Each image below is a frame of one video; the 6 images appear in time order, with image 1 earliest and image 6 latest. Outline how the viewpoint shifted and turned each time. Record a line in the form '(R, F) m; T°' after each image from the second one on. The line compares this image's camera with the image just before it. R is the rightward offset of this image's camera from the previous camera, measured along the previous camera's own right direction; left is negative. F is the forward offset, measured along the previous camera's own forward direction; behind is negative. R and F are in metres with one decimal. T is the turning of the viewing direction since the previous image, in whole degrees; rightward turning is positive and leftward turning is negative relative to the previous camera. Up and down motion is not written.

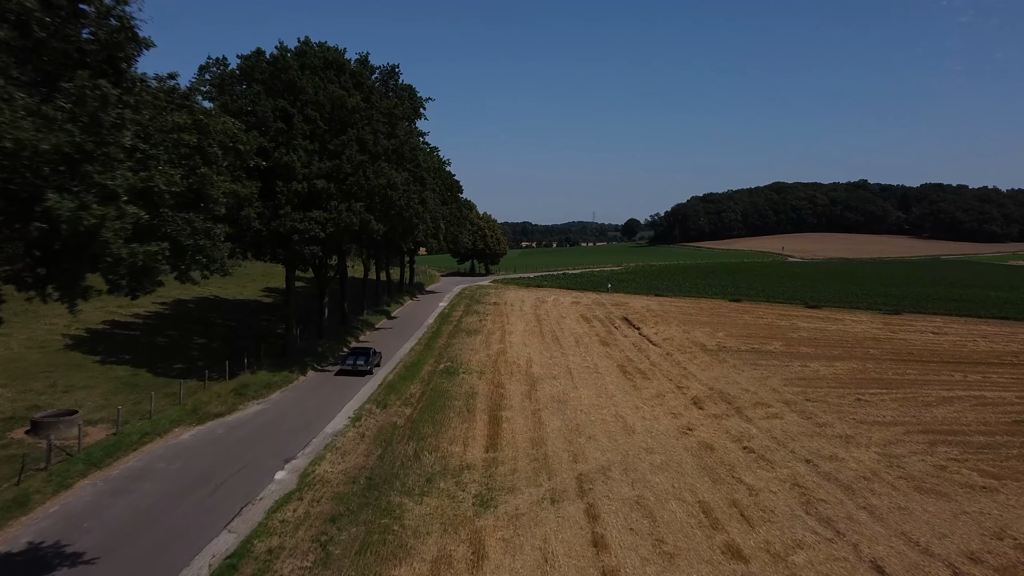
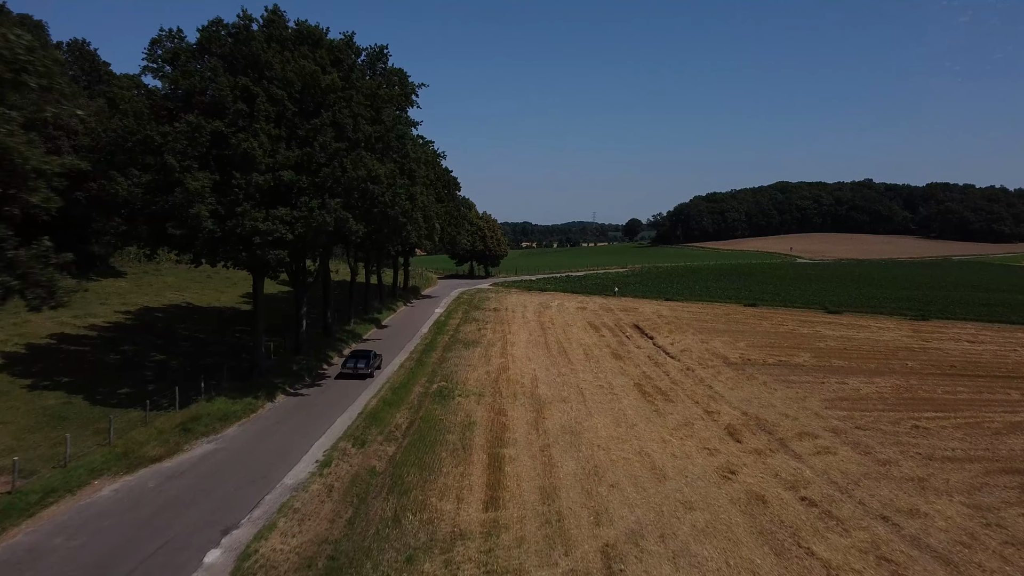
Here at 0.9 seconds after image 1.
(-0.1, +3.7) m; 0°
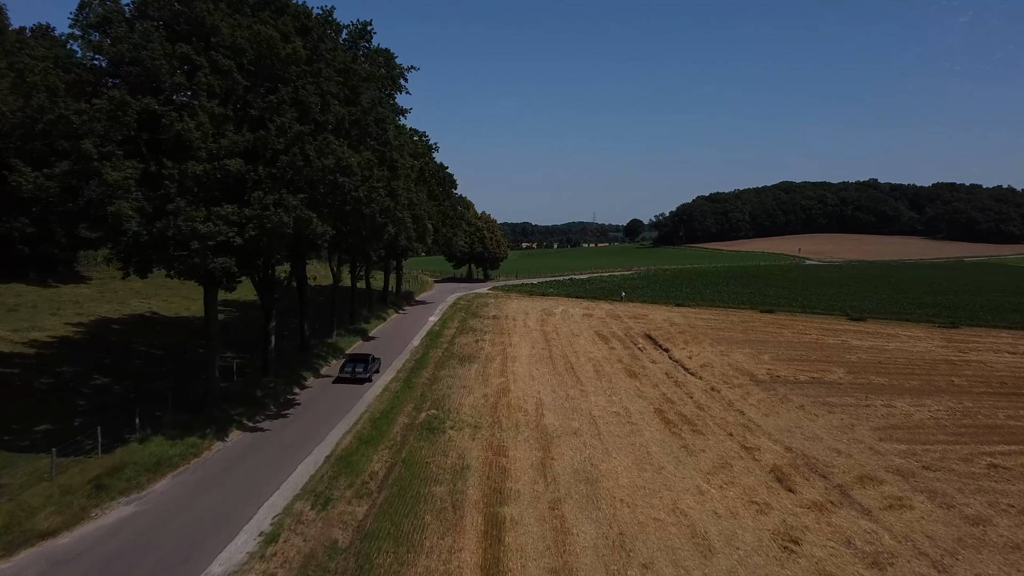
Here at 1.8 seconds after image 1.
(-0.1, +3.8) m; 0°
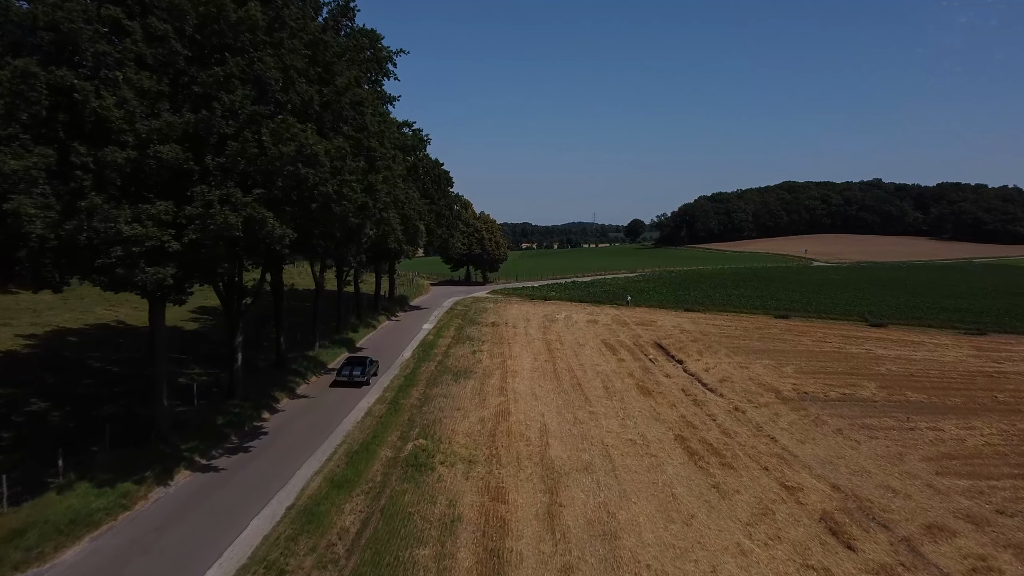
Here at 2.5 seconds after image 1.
(0.0, +3.0) m; 0°
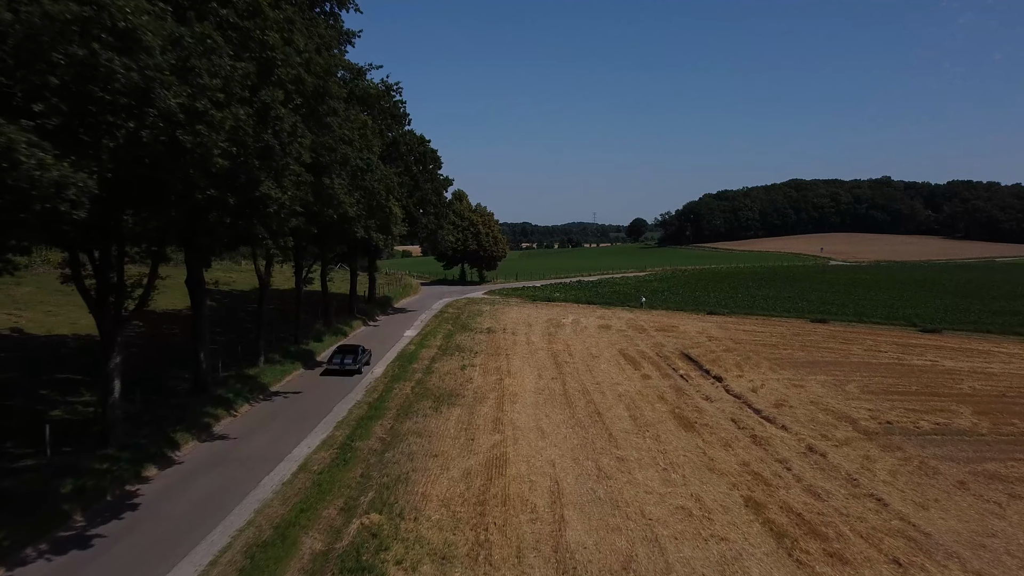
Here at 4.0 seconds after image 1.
(0.0, +6.5) m; 0°
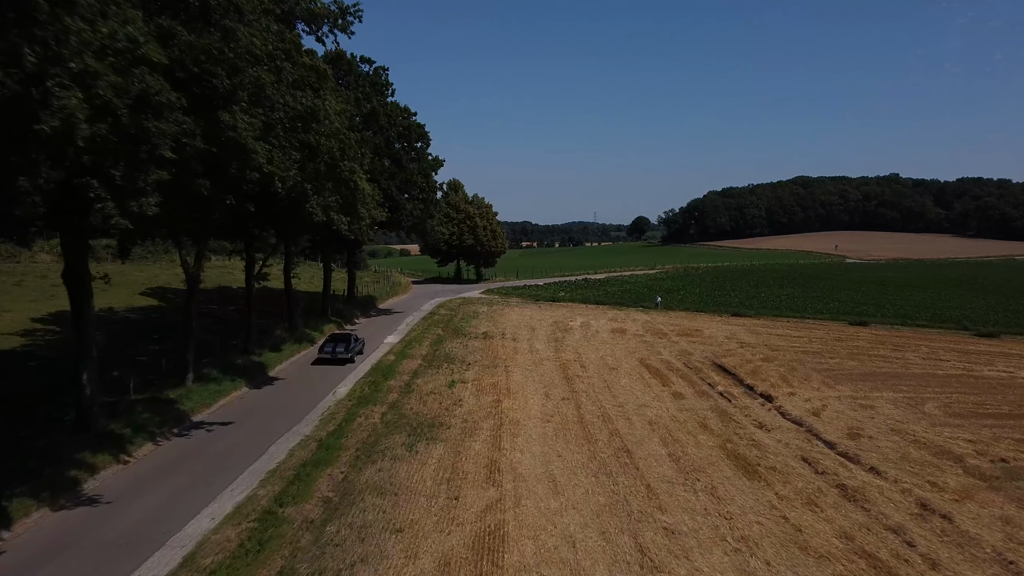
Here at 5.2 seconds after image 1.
(0.0, +5.3) m; 0°
